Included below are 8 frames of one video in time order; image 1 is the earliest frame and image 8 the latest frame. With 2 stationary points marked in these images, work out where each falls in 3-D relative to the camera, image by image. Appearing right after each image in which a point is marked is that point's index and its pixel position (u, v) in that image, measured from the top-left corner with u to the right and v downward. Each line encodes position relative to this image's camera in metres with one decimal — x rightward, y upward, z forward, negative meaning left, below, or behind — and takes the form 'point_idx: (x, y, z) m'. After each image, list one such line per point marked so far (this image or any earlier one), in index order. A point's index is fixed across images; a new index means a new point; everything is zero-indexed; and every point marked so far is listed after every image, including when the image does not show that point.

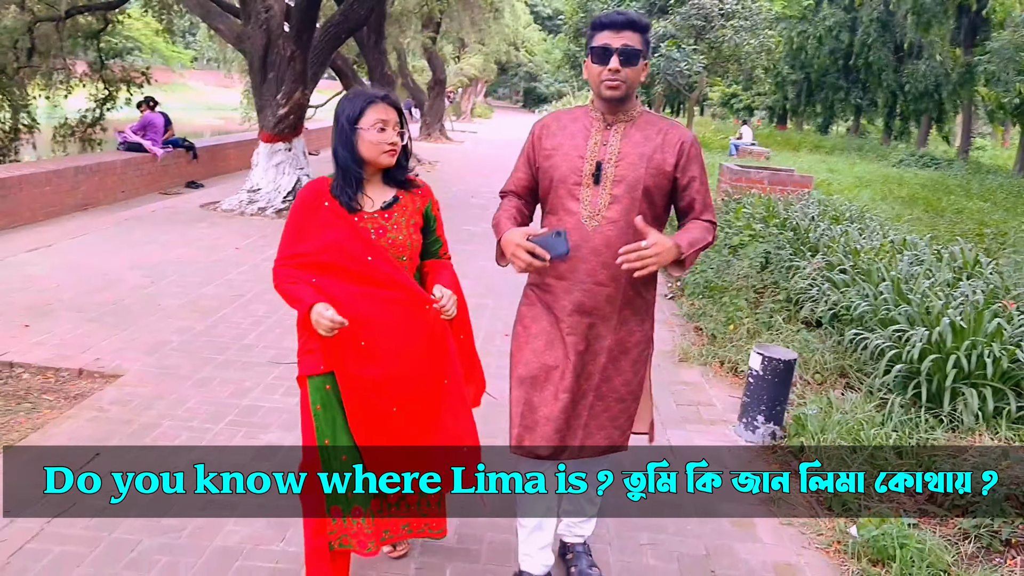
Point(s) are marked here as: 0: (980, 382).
0: (+2.0, -0.4, +3.6) m
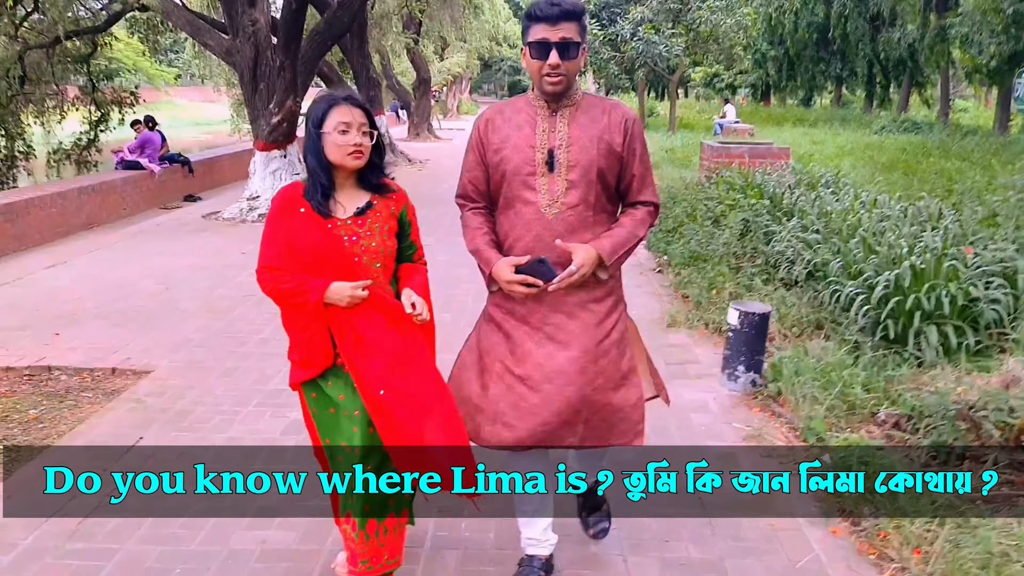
0: (+2.0, -0.2, +3.9) m
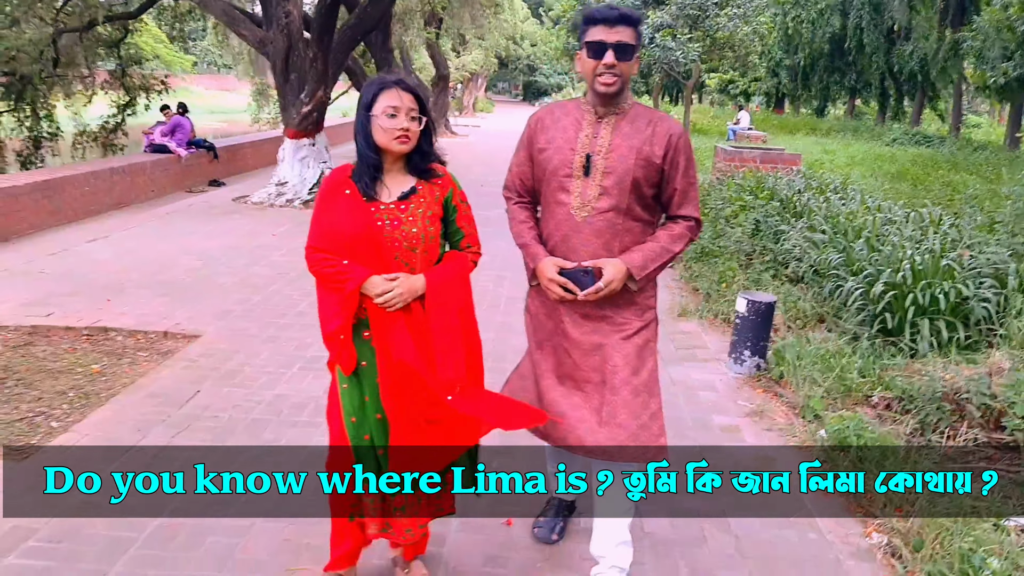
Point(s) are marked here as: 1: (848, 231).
0: (+2.1, -0.1, +4.2) m
1: (+2.0, +0.4, +5.4) m
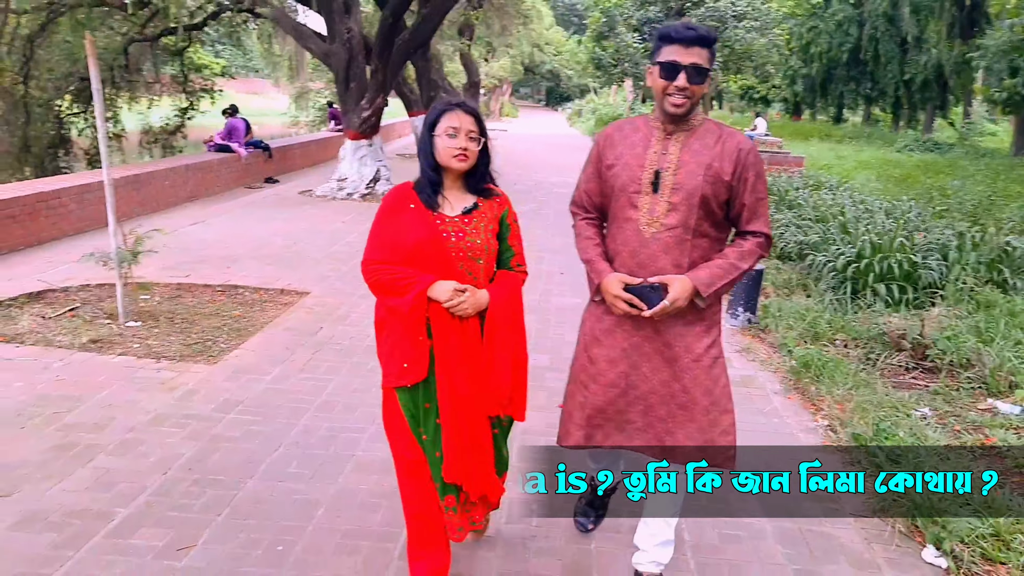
0: (+2.4, 0.0, +5.4) m
1: (+2.3, +0.5, +6.5) m
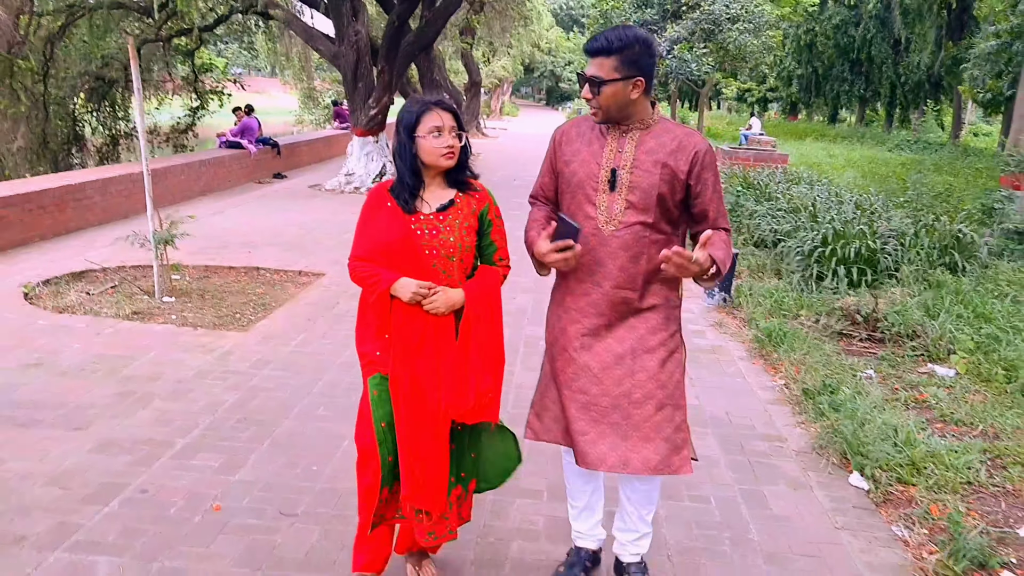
0: (+2.4, +0.2, +5.9) m
1: (+2.3, +0.7, +7.1) m
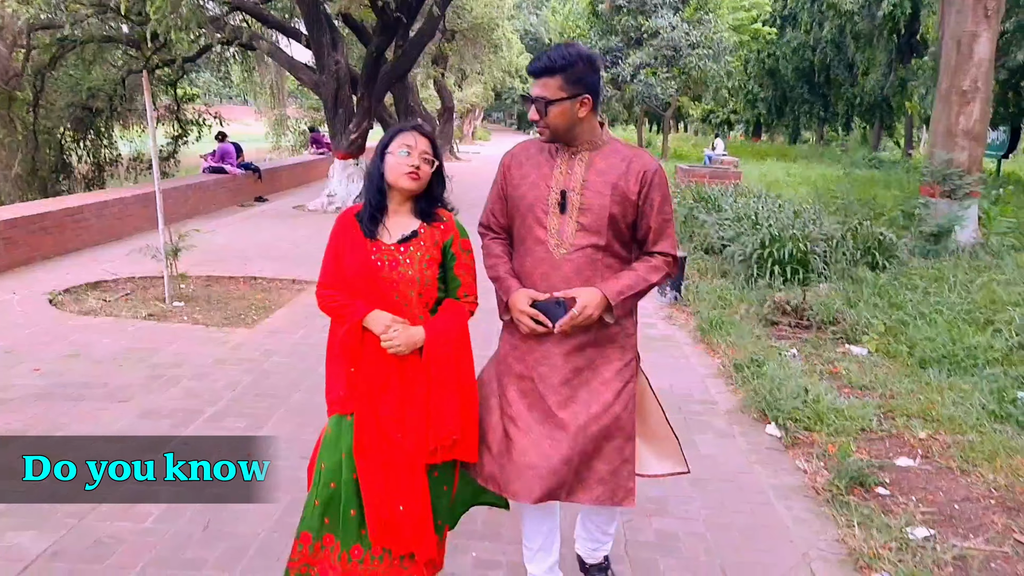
0: (+2.2, +0.2, +6.7) m
1: (+2.1, +0.7, +7.9) m
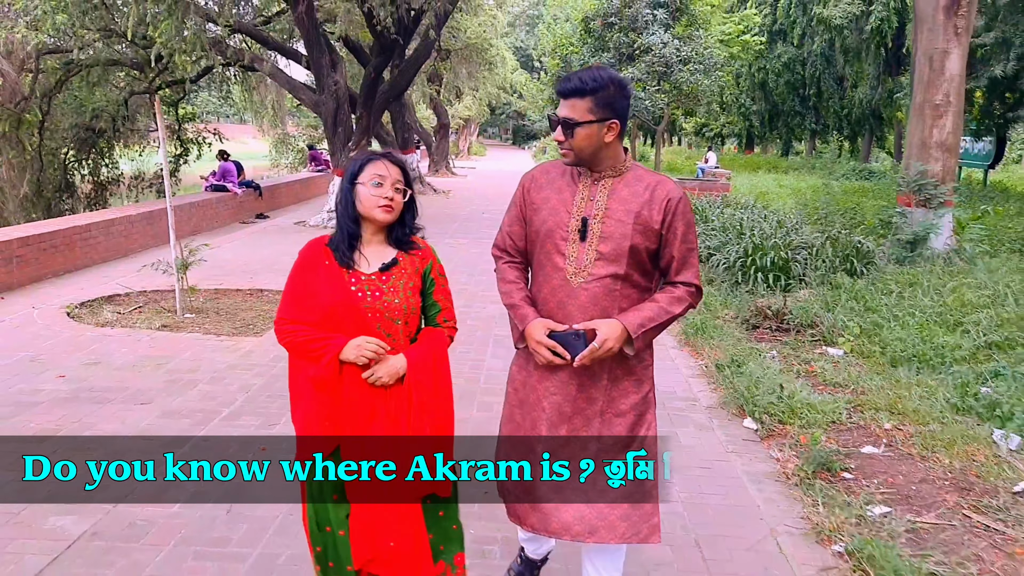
0: (+2.1, +0.1, +7.0) m
1: (+2.0, +0.6, +8.2) m
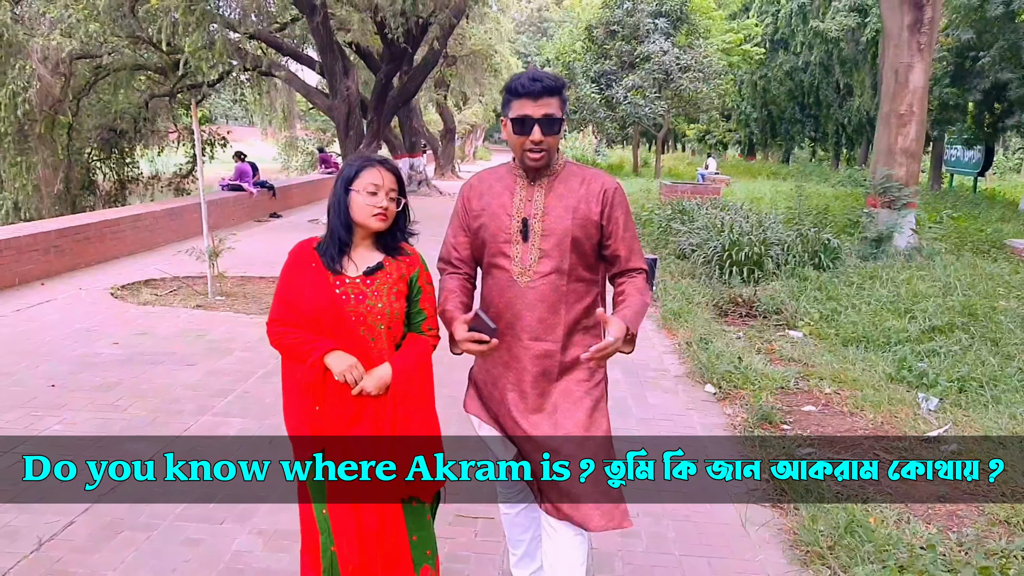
0: (+2.1, +0.2, +7.7) m
1: (+2.0, +0.6, +8.9) m
